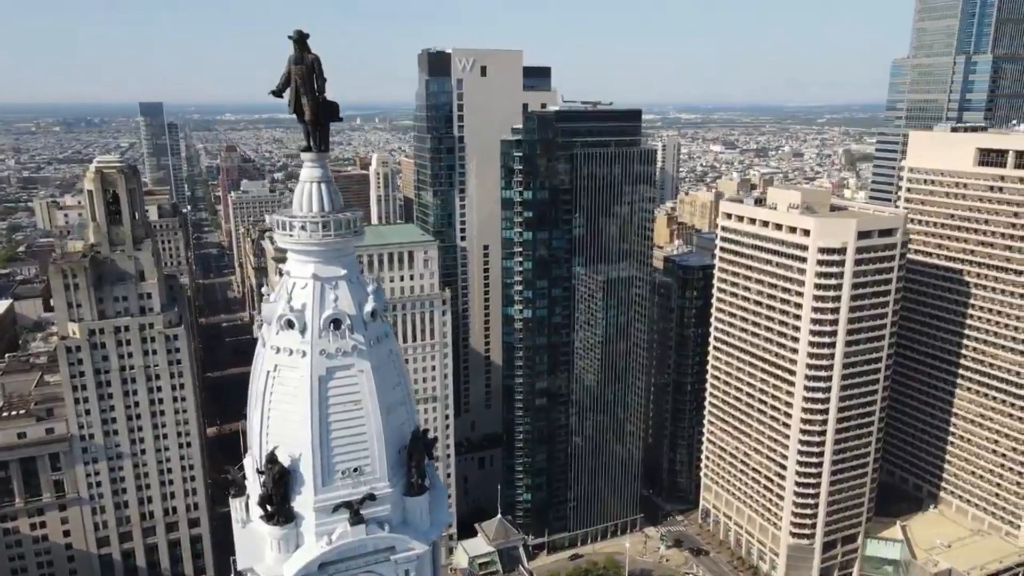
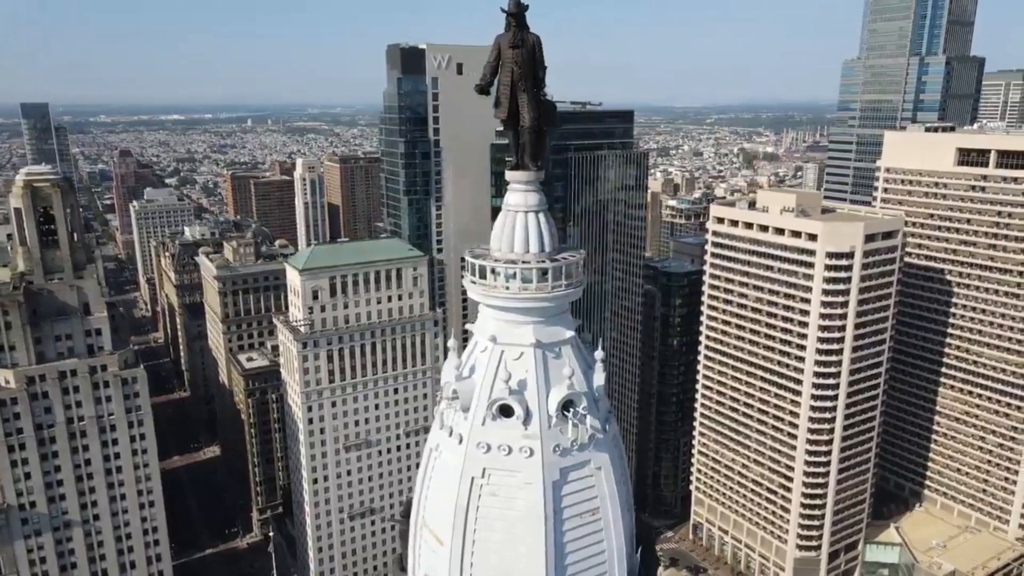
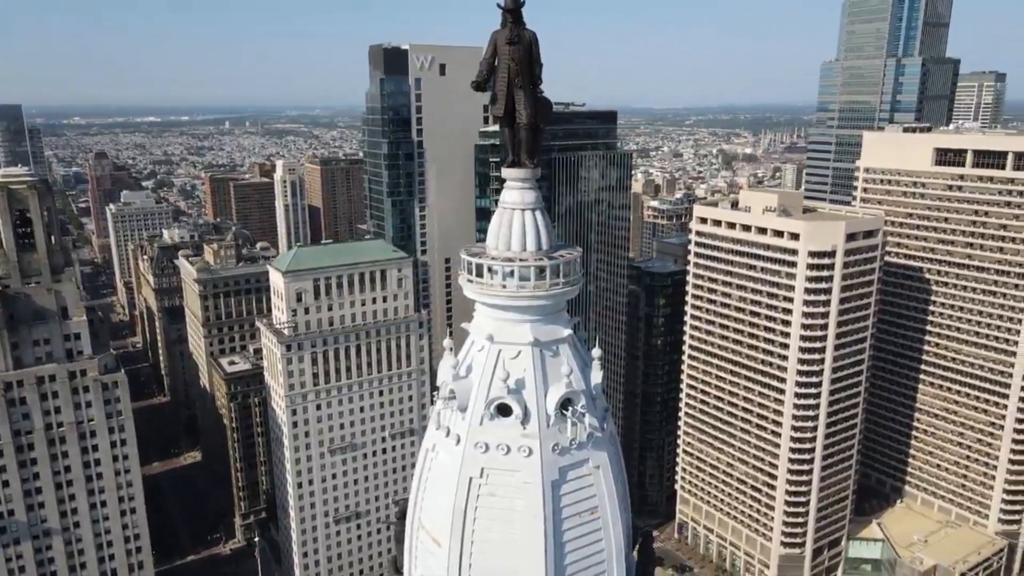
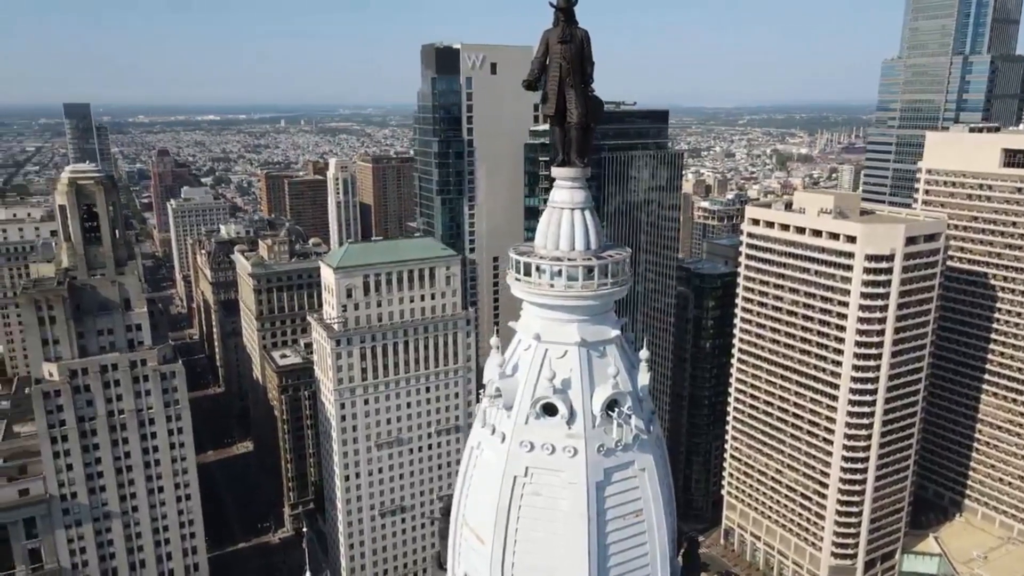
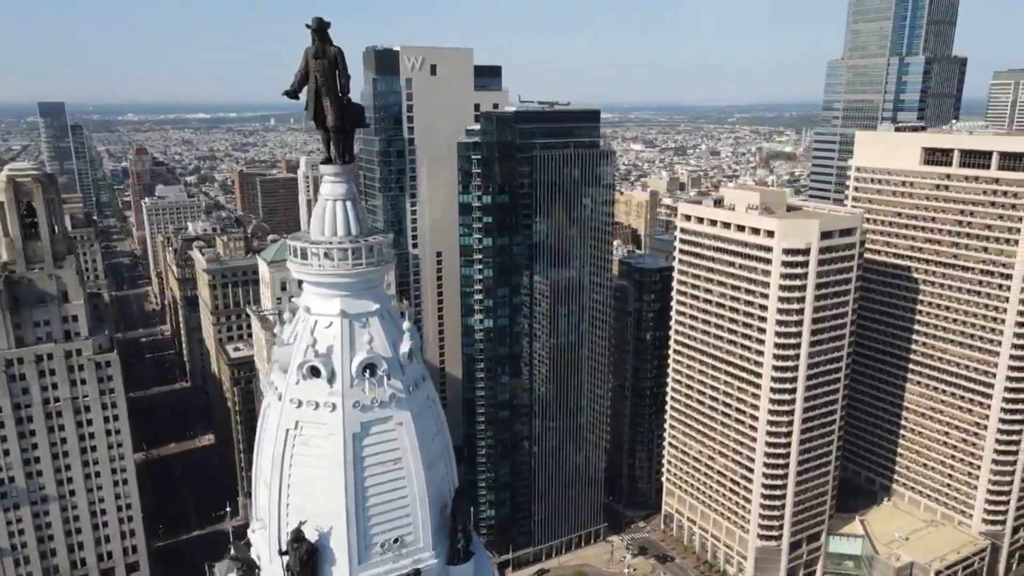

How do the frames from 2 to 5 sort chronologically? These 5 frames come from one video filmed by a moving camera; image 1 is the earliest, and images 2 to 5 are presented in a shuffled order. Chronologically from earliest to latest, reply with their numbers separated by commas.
5, 2, 4, 3
